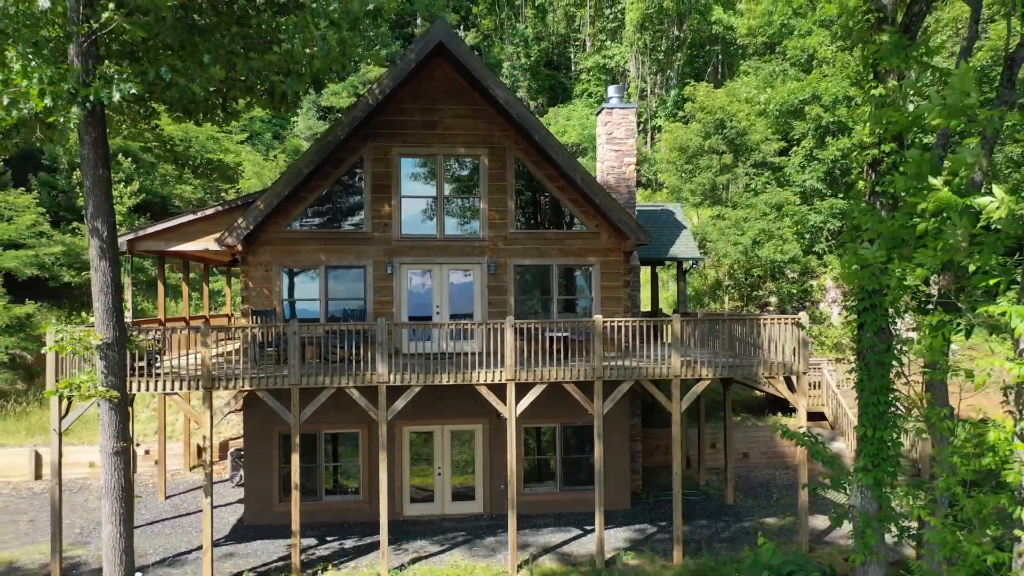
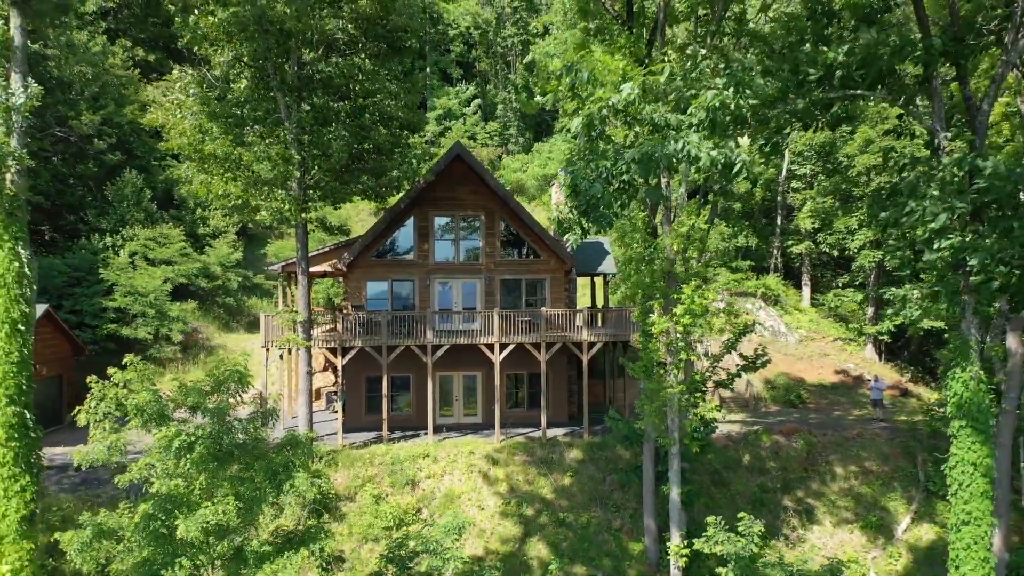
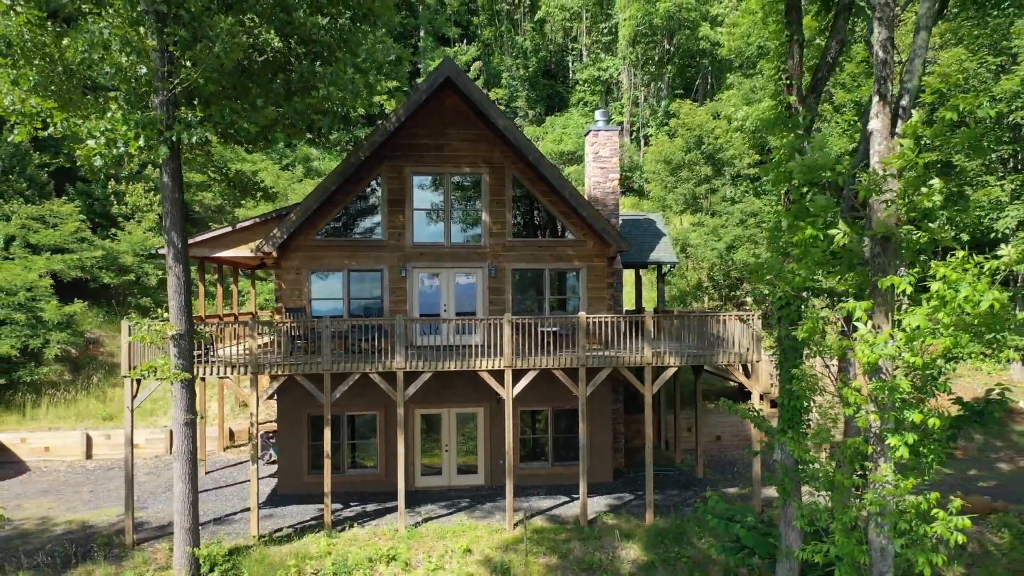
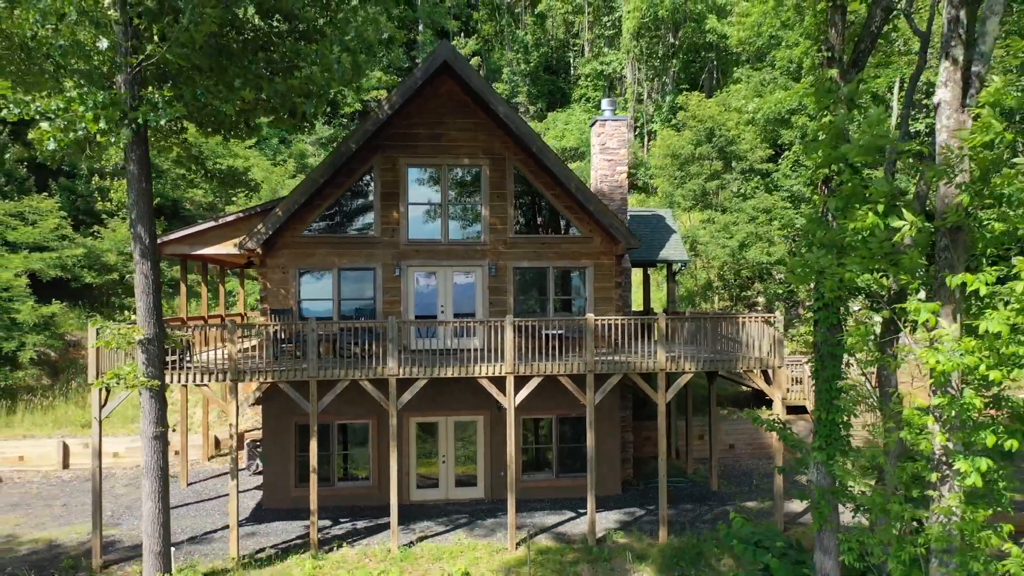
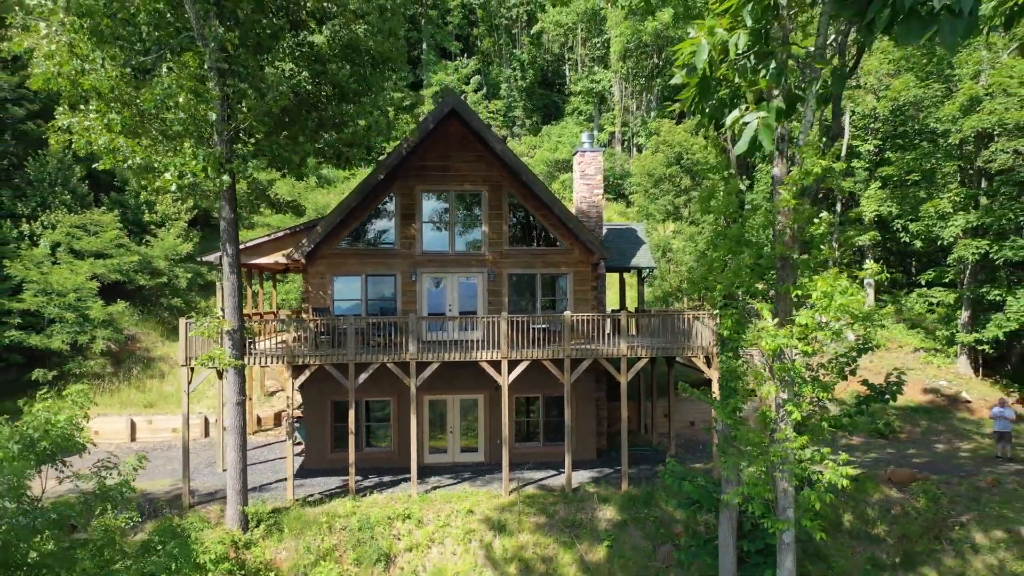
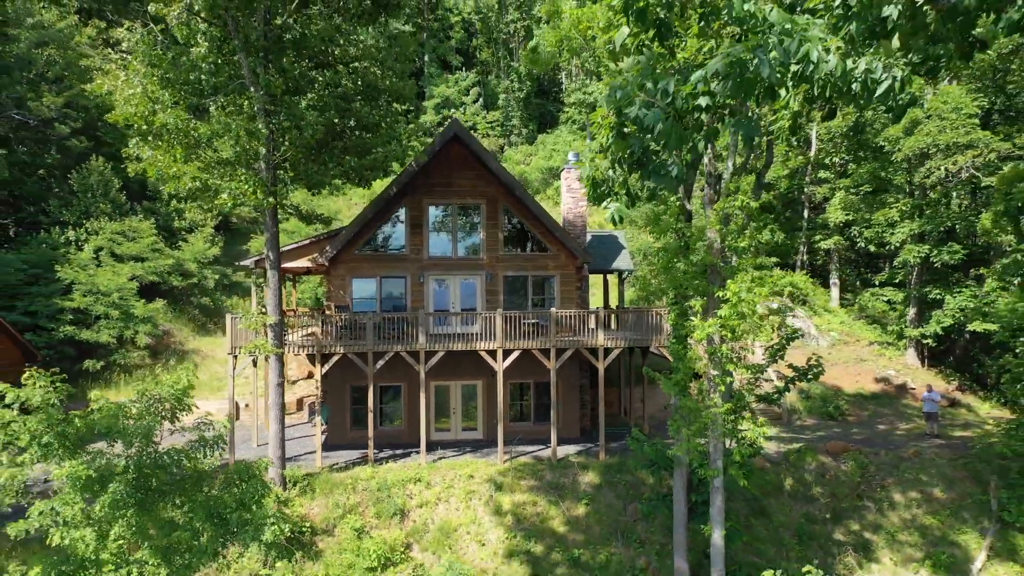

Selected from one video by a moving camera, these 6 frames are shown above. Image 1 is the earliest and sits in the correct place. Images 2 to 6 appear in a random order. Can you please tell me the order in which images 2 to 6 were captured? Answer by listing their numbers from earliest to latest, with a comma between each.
4, 3, 5, 6, 2
